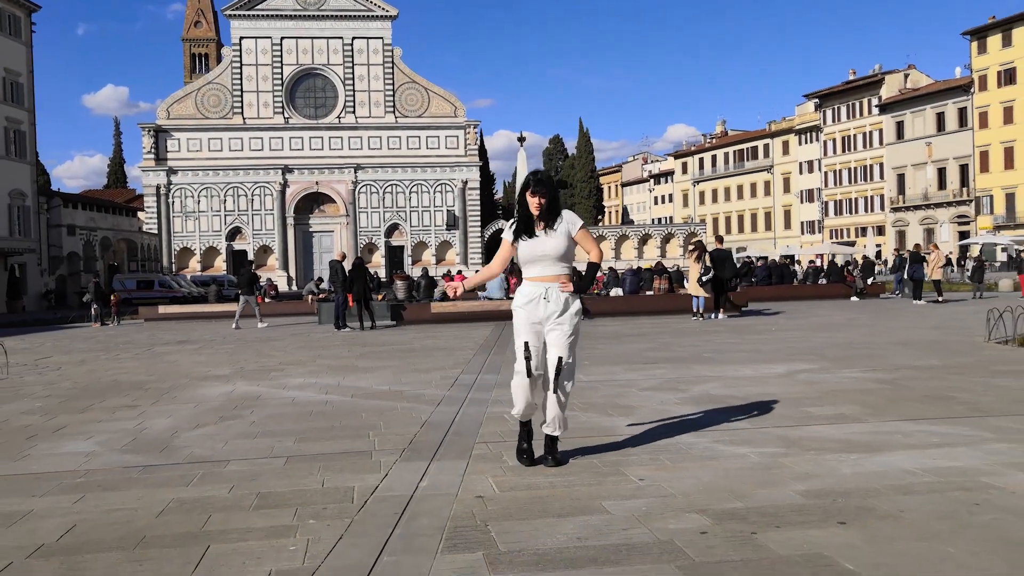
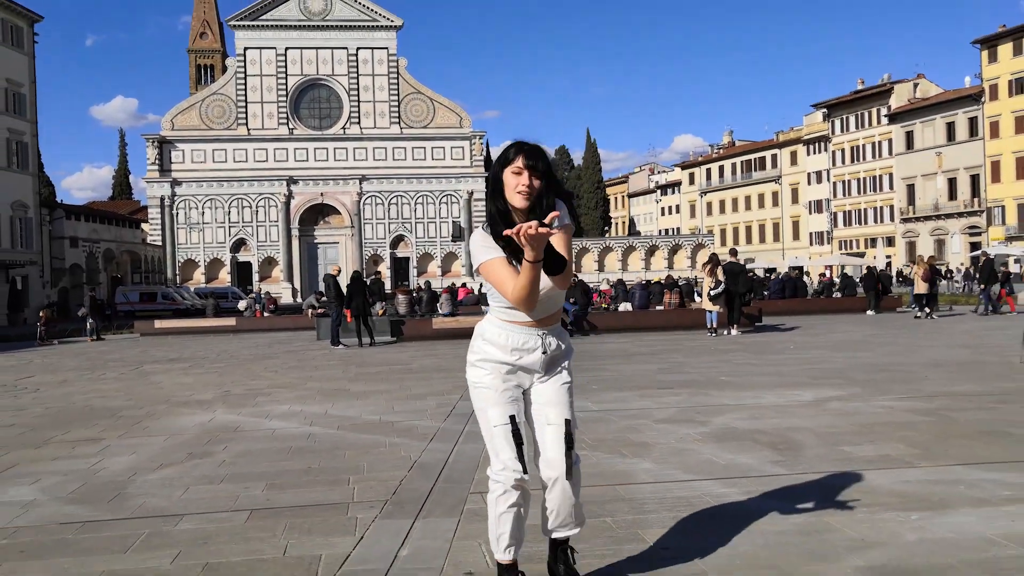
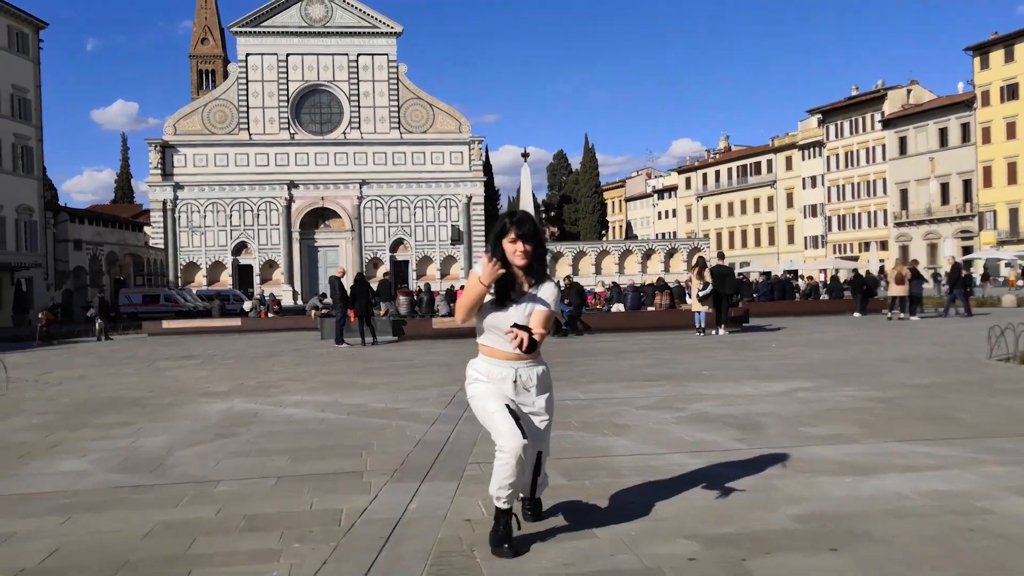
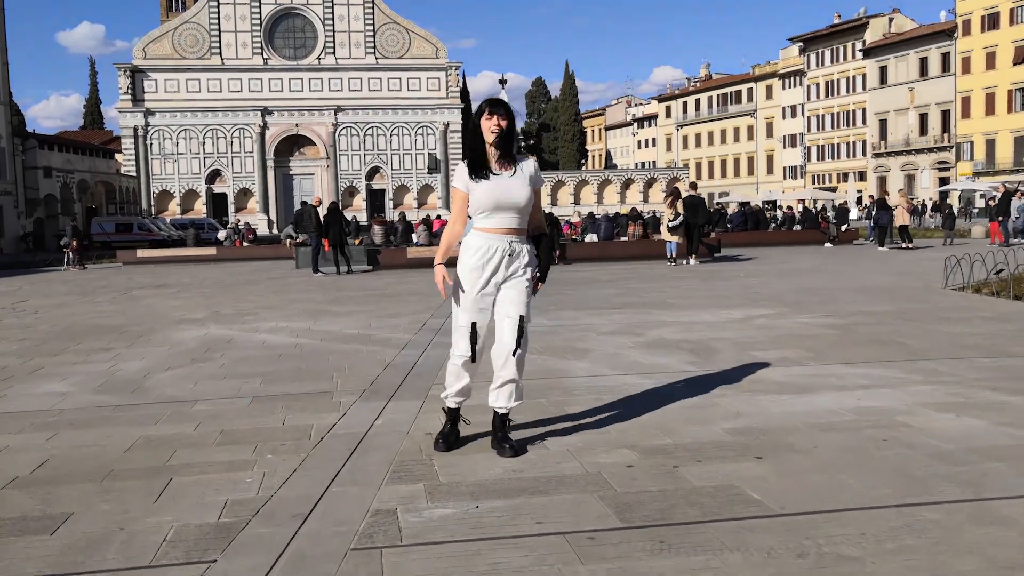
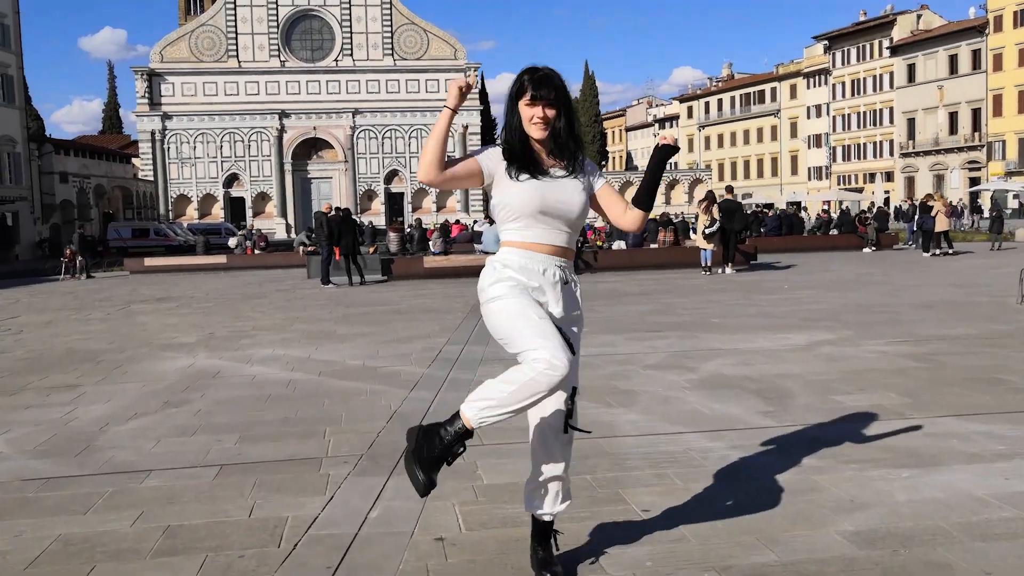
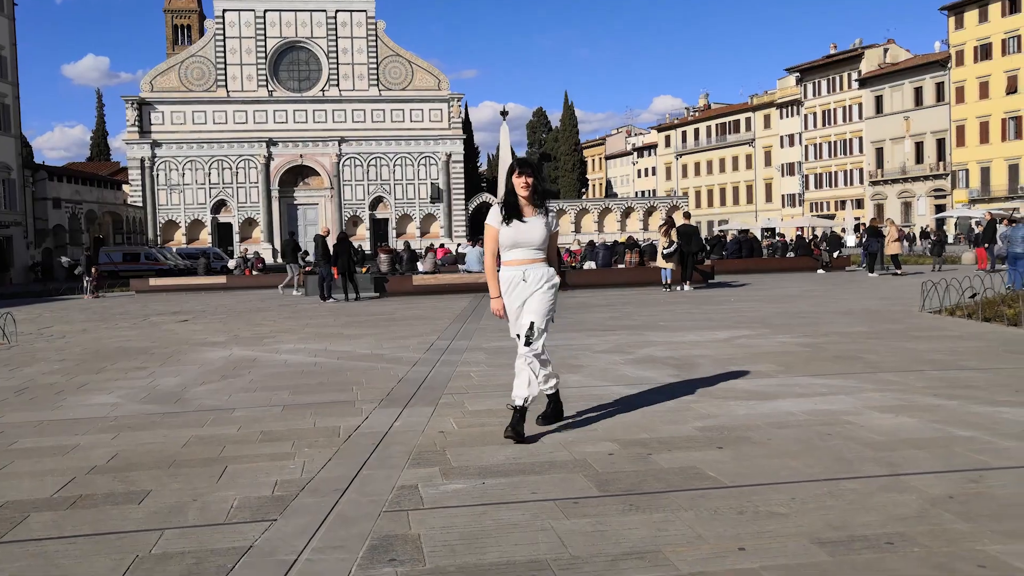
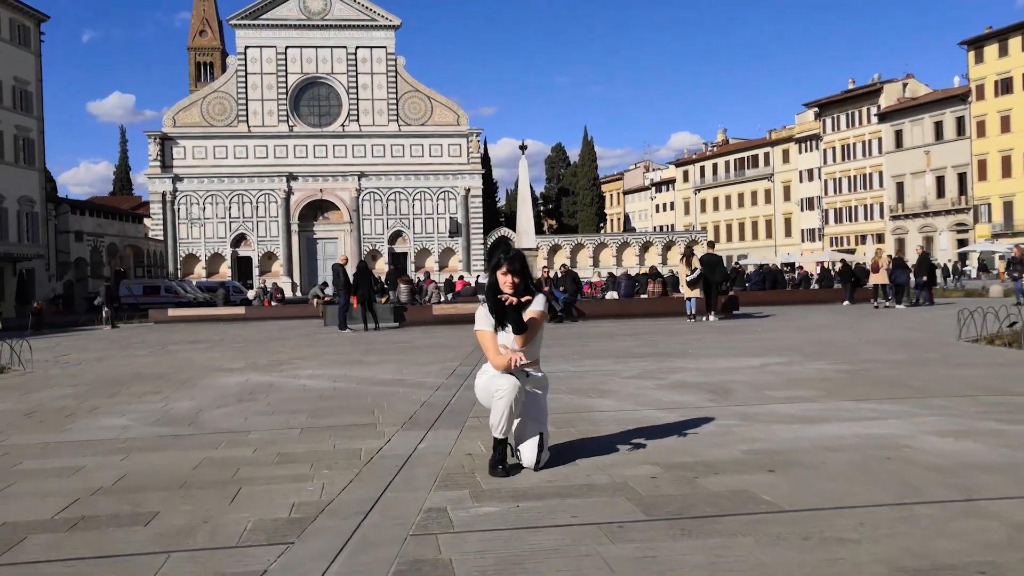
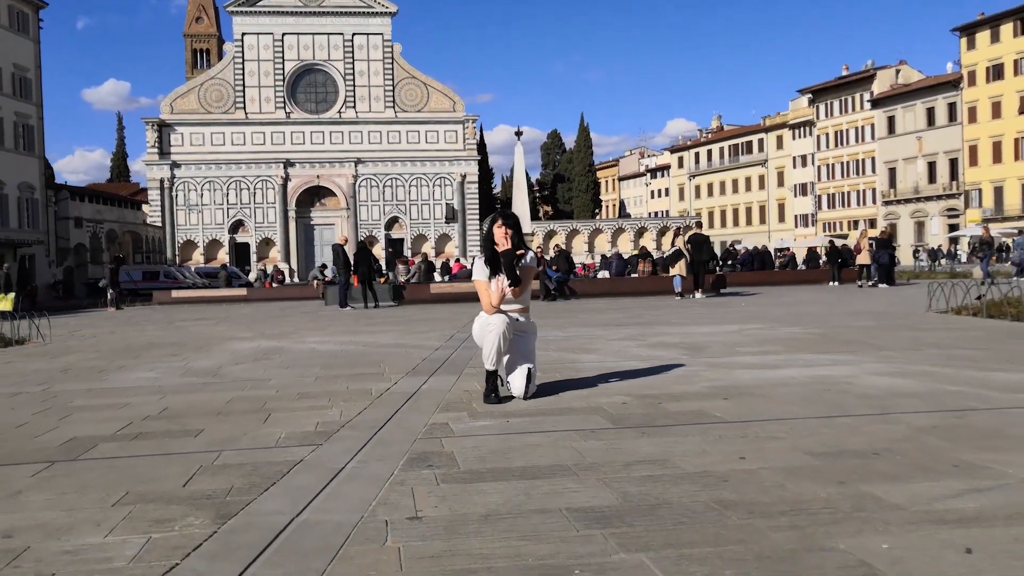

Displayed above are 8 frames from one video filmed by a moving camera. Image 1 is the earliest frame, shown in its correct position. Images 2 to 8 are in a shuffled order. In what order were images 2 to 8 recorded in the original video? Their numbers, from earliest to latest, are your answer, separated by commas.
6, 4, 5, 2, 3, 7, 8
